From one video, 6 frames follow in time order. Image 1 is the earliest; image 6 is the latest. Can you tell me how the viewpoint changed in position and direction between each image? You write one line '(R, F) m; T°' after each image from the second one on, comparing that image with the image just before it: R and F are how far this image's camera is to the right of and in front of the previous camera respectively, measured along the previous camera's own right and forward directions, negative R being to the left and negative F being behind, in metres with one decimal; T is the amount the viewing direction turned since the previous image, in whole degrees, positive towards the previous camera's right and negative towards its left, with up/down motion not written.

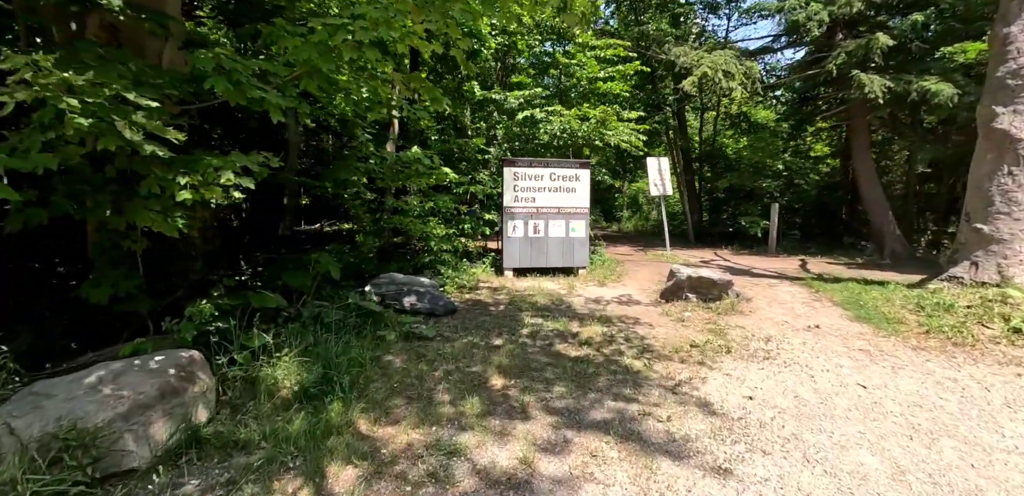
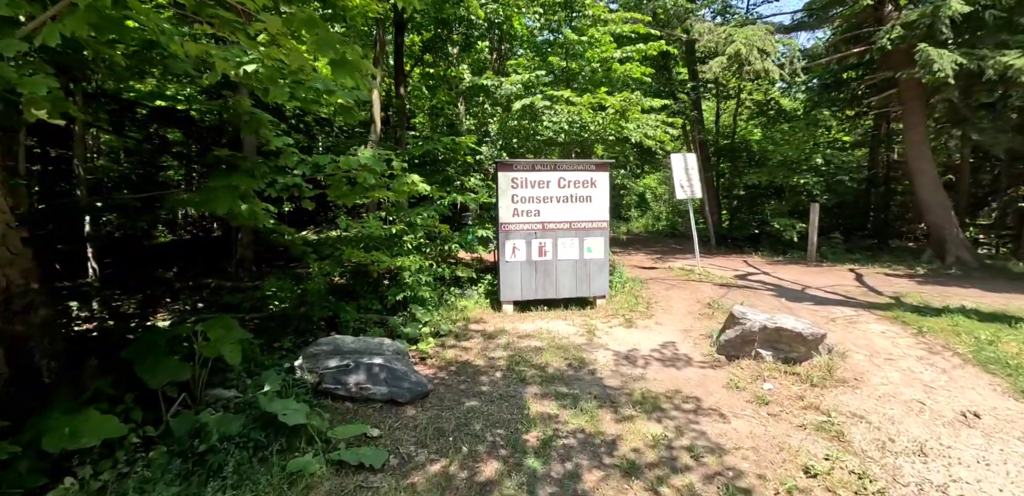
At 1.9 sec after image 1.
(0.0, +1.9) m; 0°
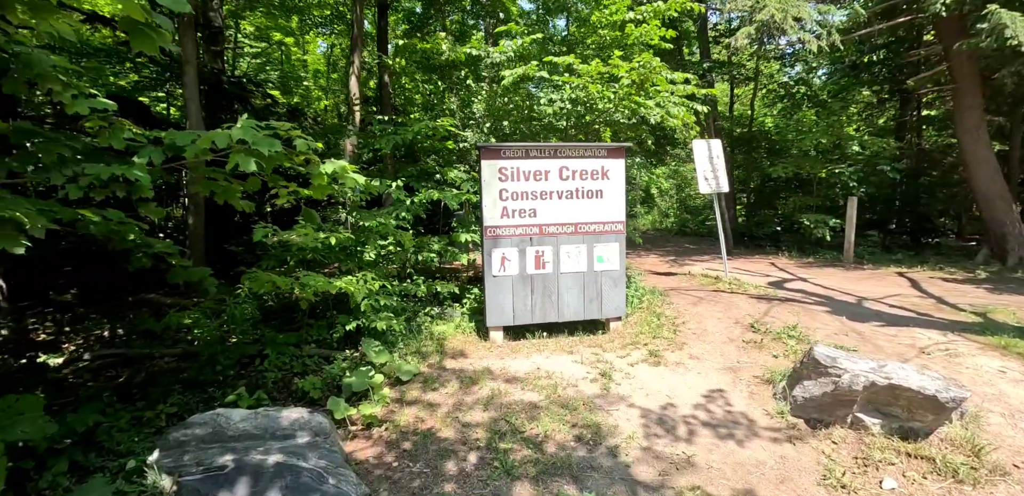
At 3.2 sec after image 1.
(+0.1, +1.5) m; 0°
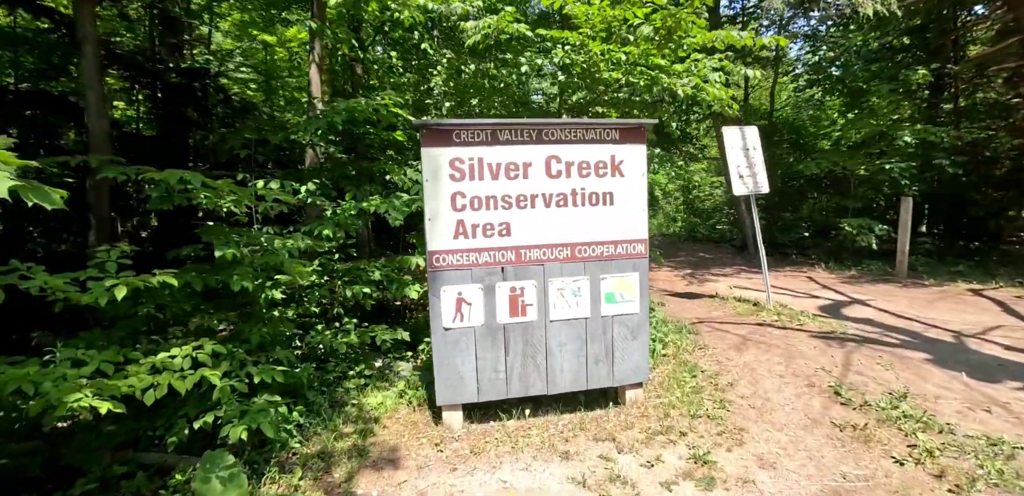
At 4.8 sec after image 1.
(+0.2, +1.8) m; 0°
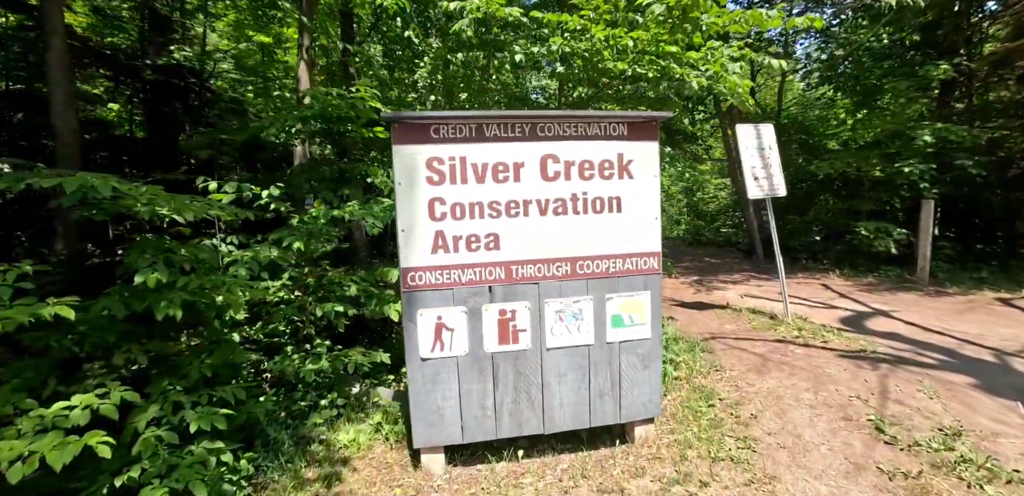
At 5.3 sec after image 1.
(+0.1, +0.5) m; 0°
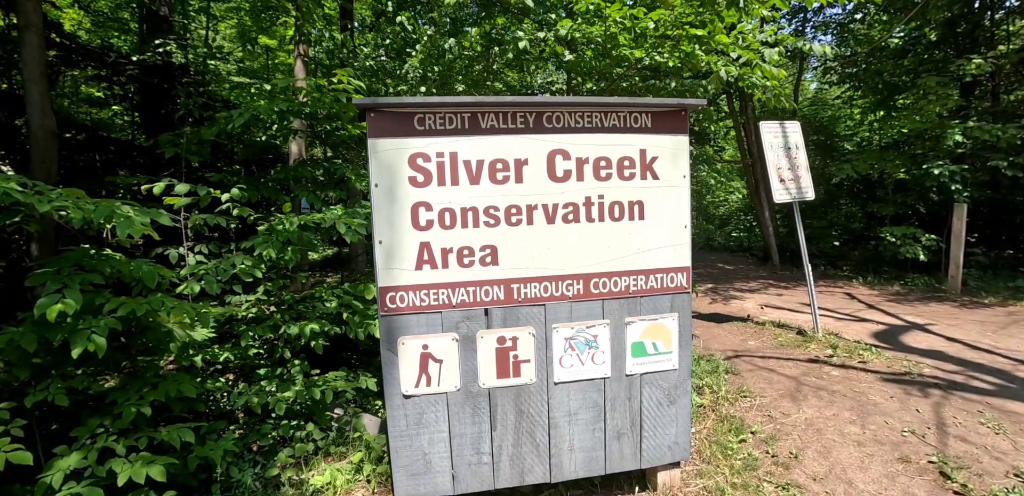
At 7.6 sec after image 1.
(0.0, +0.5) m; -1°
